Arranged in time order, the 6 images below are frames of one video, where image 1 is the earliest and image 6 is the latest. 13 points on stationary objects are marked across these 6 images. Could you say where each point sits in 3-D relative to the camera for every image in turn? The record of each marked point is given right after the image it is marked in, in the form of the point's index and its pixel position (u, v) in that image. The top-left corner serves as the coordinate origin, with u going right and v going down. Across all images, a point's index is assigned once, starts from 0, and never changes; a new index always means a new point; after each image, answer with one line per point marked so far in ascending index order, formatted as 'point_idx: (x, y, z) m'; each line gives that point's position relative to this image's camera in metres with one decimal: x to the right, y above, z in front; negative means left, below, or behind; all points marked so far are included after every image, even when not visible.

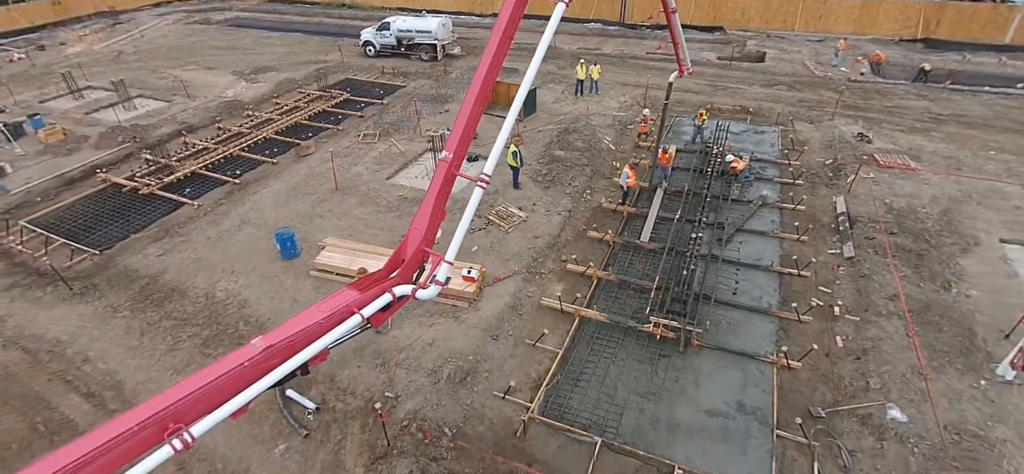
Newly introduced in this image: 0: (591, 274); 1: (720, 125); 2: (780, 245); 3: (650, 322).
0: (+1.5, -0.7, +9.7) m
1: (+6.1, +3.2, +14.4) m
2: (+5.5, -0.2, +10.2) m
3: (+2.4, -1.5, +8.6) m
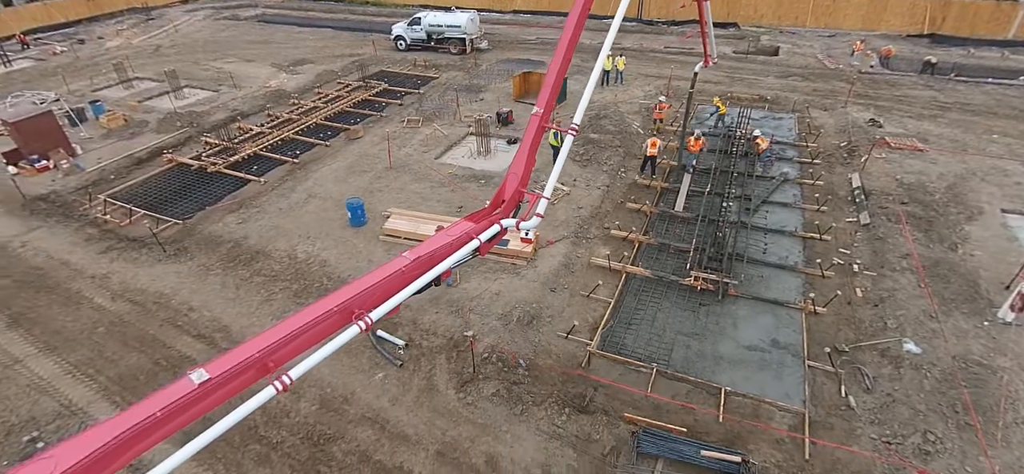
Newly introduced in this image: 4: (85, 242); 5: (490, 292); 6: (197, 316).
0: (+2.6, 0.0, +10.8) m
1: (+7.2, +3.9, +15.5) m
2: (+6.7, +0.5, +11.3) m
3: (+3.5, -0.8, +9.7) m
4: (-10.3, -0.1, +11.8) m
5: (-0.4, -1.1, +9.7) m
6: (-6.1, -1.5, +9.5) m
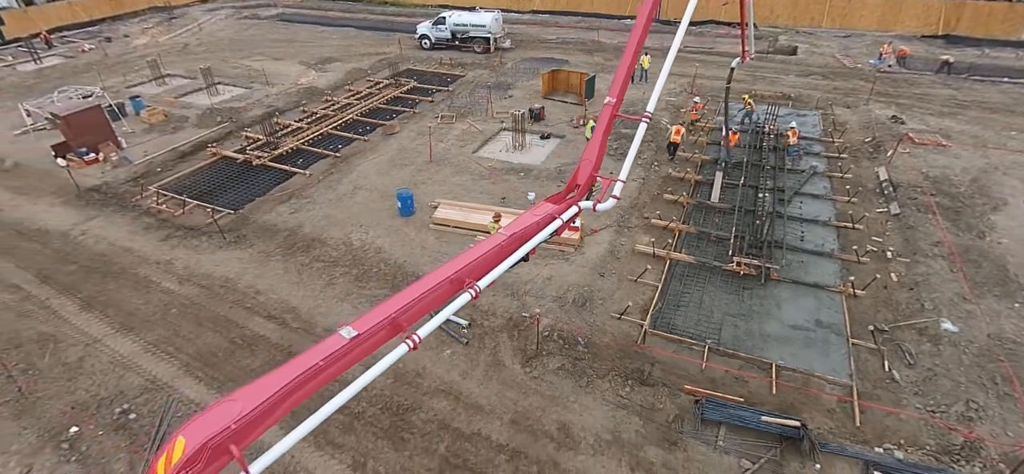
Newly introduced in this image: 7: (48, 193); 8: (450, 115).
0: (+3.7, +0.2, +11.3) m
1: (+8.3, +4.1, +16.1) m
2: (+7.7, +0.7, +11.8) m
3: (+4.6, -0.5, +10.2) m
4: (-9.2, +0.2, +12.3) m
5: (+0.6, -0.8, +10.2) m
6: (-5.0, -1.3, +10.0) m
7: (-13.3, +1.3, +14.1) m
8: (-2.2, +4.3, +17.3) m
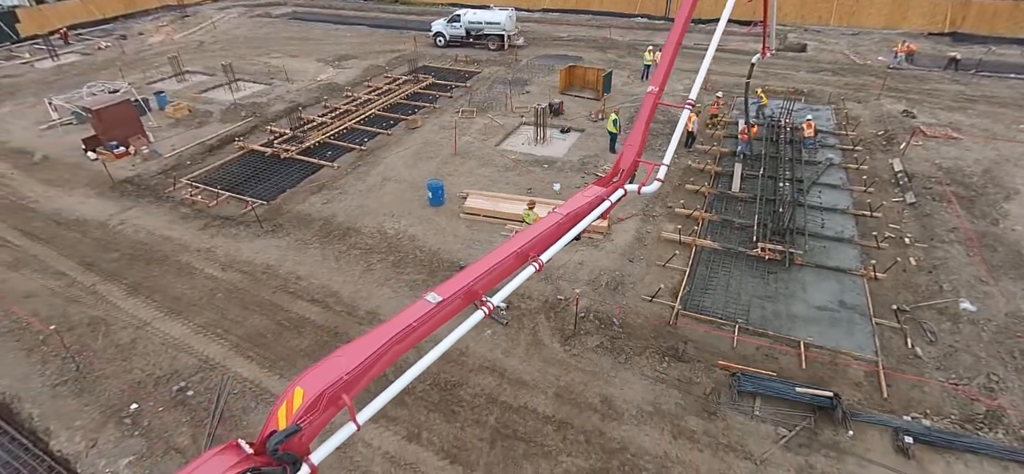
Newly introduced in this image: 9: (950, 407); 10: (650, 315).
0: (+4.4, +0.5, +11.7) m
1: (+9.0, +4.4, +16.5) m
2: (+8.4, +1.0, +12.2) m
3: (+5.3, -0.2, +10.6) m
4: (-8.5, +0.5, +12.7) m
5: (+1.3, -0.5, +10.6) m
6: (-4.3, -1.0, +10.4) m
7: (-12.6, +1.5, +14.4) m
8: (-1.5, +4.6, +17.6) m
9: (+6.6, -2.6, +7.4) m
10: (+2.6, -1.5, +9.3) m
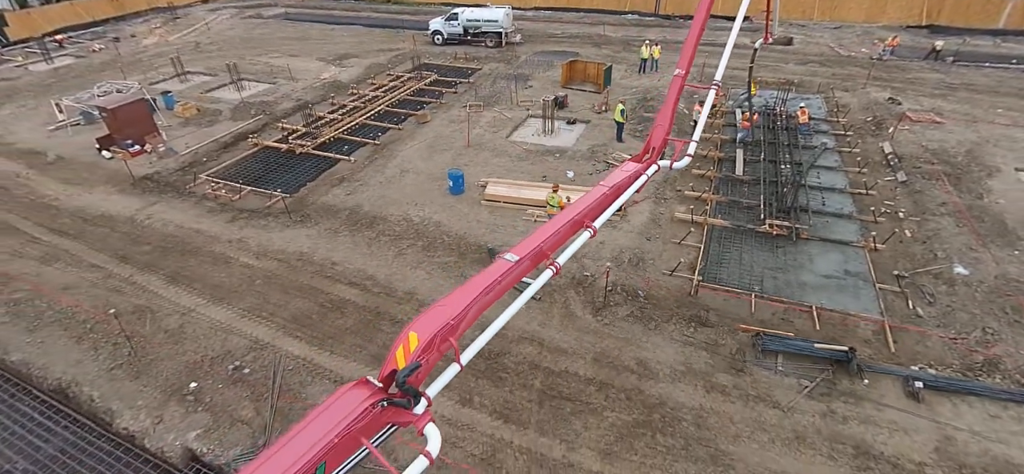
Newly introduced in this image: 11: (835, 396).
0: (+4.9, +1.0, +12.4) m
1: (+9.2, +5.0, +17.3) m
2: (+8.9, +1.6, +13.1) m
3: (+5.8, +0.3, +11.4) m
4: (-8.0, +0.6, +13.0) m
5: (+1.9, -0.1, +11.2) m
6: (-3.8, -0.7, +10.8) m
7: (-12.2, +1.6, +14.6) m
8: (-1.3, +4.9, +18.2) m
9: (+7.3, -2.0, +8.2) m
10: (+3.2, -1.0, +10.0) m
11: (+5.0, -2.5, +7.6) m
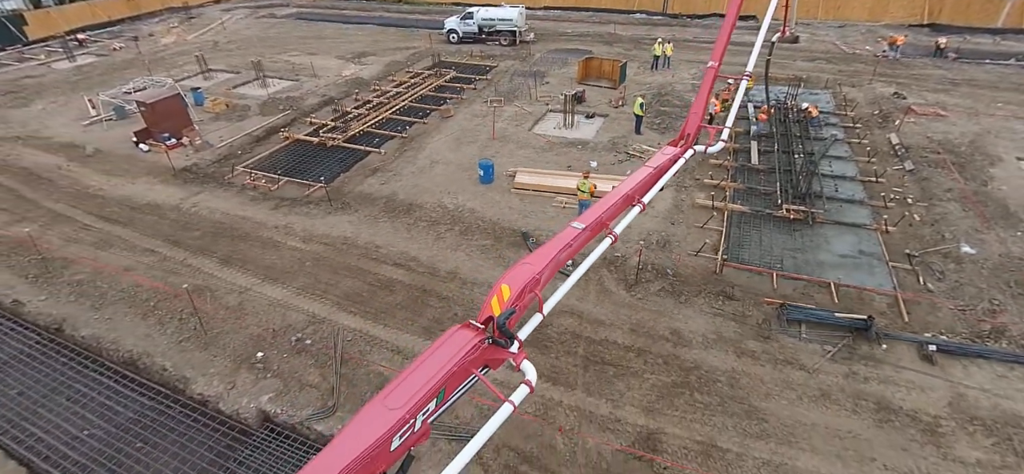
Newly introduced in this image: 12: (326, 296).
0: (+5.7, +1.4, +13.1) m
1: (+9.9, +5.4, +18.1) m
2: (+9.7, +2.0, +13.8) m
3: (+6.6, +0.7, +12.1) m
4: (-7.3, +1.0, +13.6) m
5: (+2.7, +0.3, +11.9) m
6: (-3.0, -0.3, +11.5) m
7: (-11.4, +1.9, +15.2) m
8: (-0.5, +5.3, +18.9) m
9: (+8.1, -1.6, +8.9) m
10: (+4.0, -0.6, +10.7) m
11: (+5.8, -2.1, +8.3) m
12: (-3.9, -1.2, +10.3) m
